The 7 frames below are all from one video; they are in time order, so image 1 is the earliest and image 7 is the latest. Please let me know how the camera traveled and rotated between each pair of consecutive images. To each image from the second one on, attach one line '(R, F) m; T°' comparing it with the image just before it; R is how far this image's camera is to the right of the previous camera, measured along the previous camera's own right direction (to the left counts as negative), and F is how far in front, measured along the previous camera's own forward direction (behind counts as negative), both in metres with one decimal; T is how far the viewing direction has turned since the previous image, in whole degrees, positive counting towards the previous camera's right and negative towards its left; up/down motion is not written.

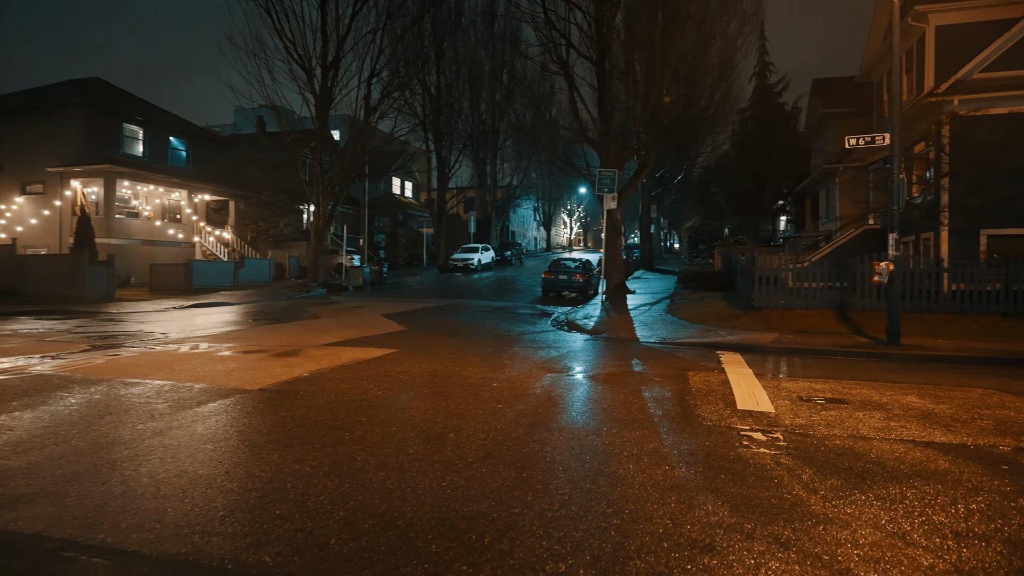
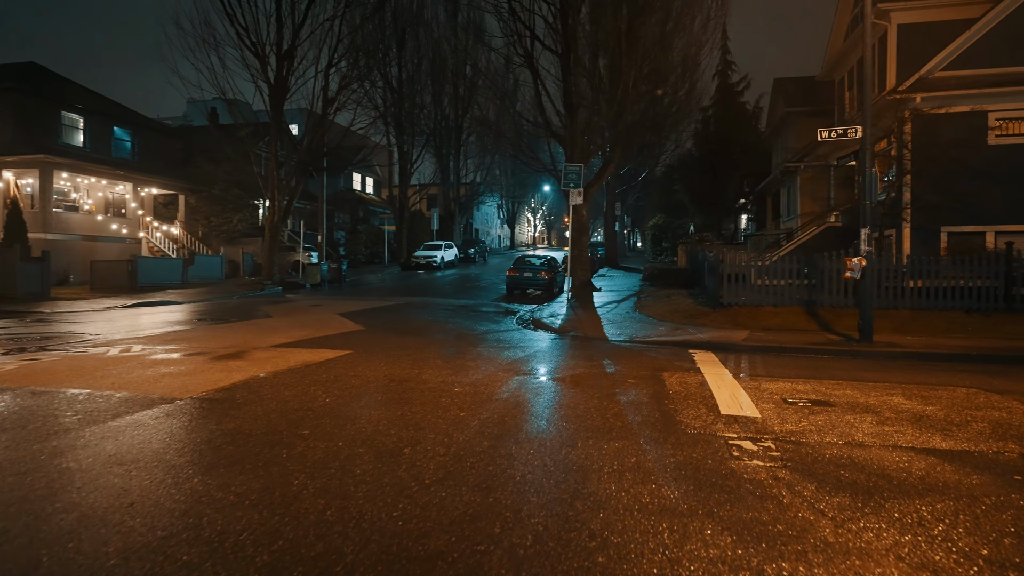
(0.0, +0.6) m; +3°
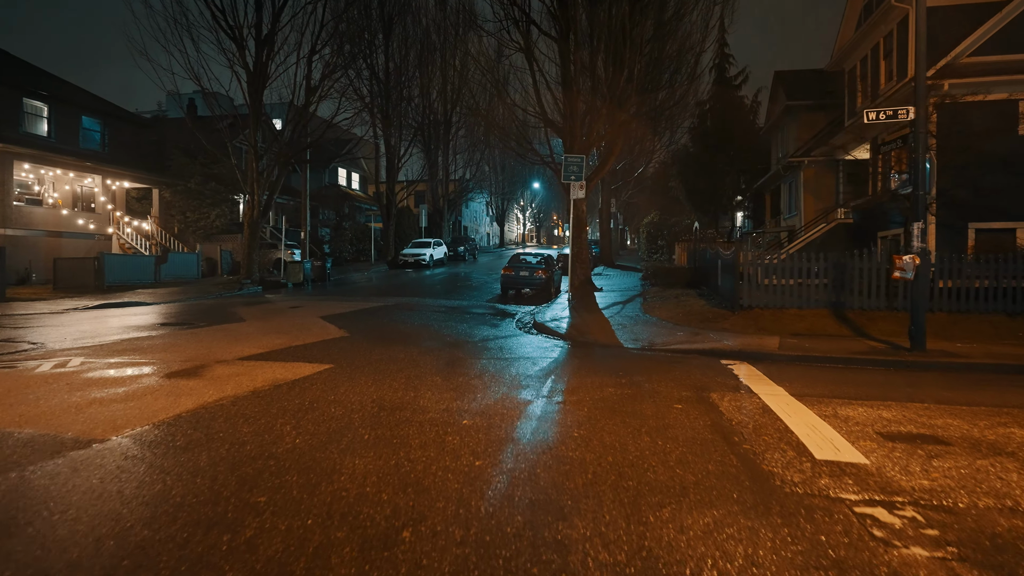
(-0.3, +1.4) m; +1°
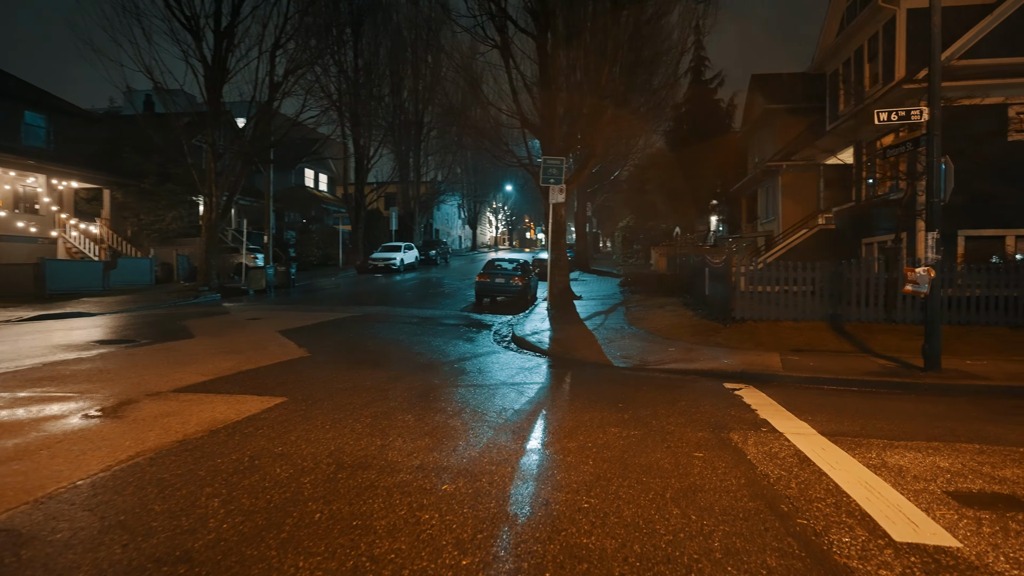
(-0.1, +1.0) m; +3°
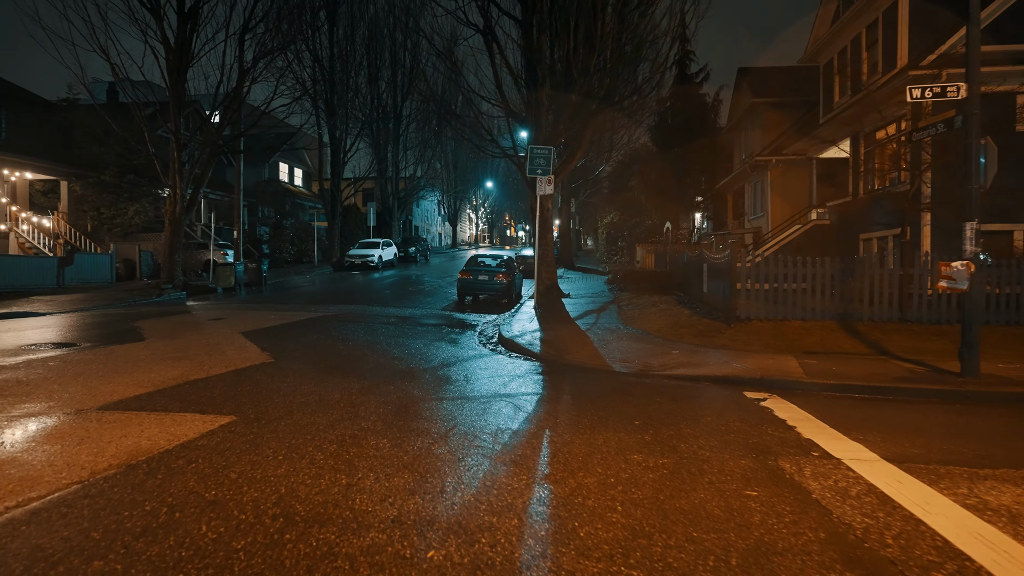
(-0.2, +1.1) m; +2°
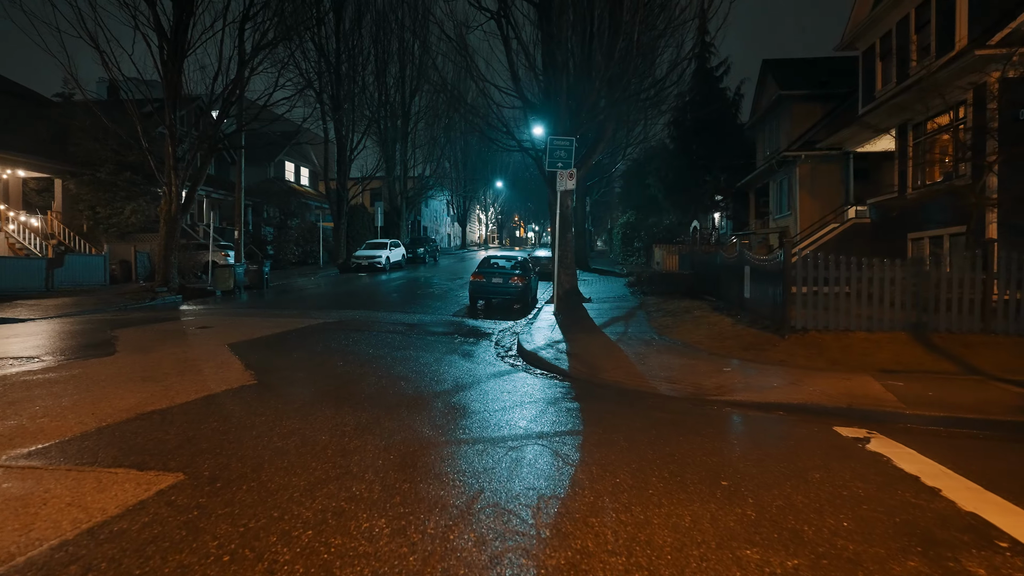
(-0.2, +1.5) m; -1°
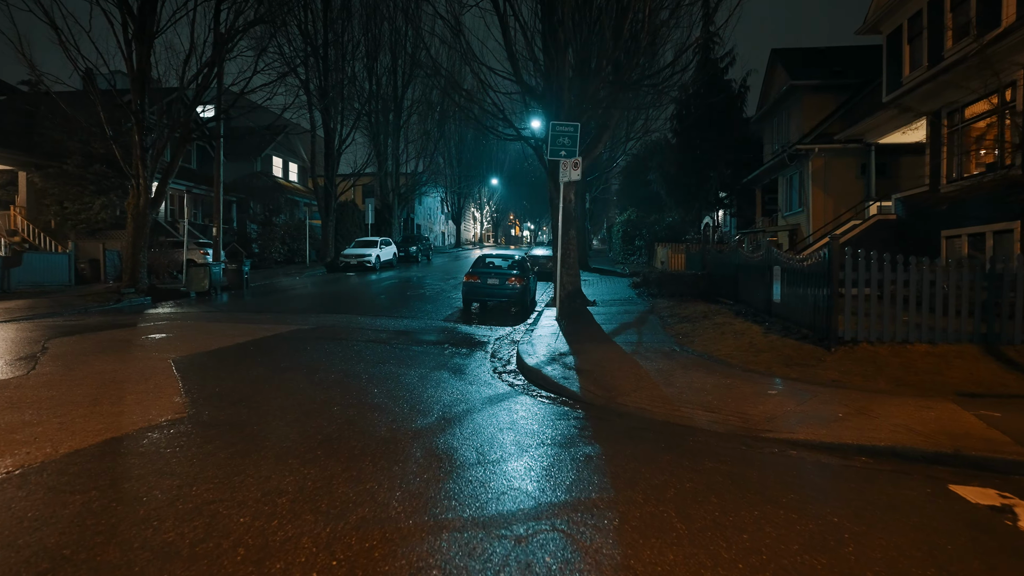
(-0.1, +1.6) m; 0°
